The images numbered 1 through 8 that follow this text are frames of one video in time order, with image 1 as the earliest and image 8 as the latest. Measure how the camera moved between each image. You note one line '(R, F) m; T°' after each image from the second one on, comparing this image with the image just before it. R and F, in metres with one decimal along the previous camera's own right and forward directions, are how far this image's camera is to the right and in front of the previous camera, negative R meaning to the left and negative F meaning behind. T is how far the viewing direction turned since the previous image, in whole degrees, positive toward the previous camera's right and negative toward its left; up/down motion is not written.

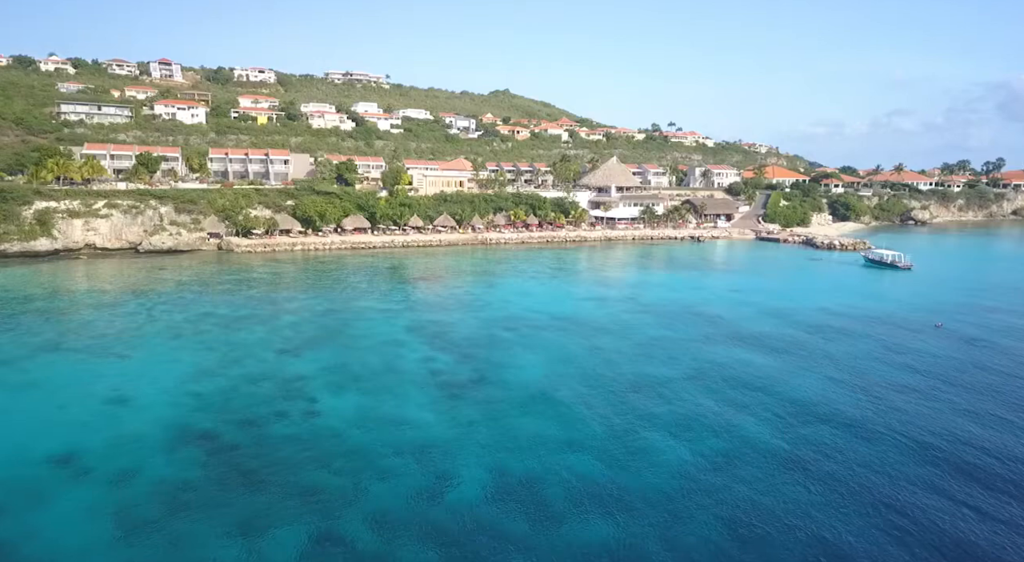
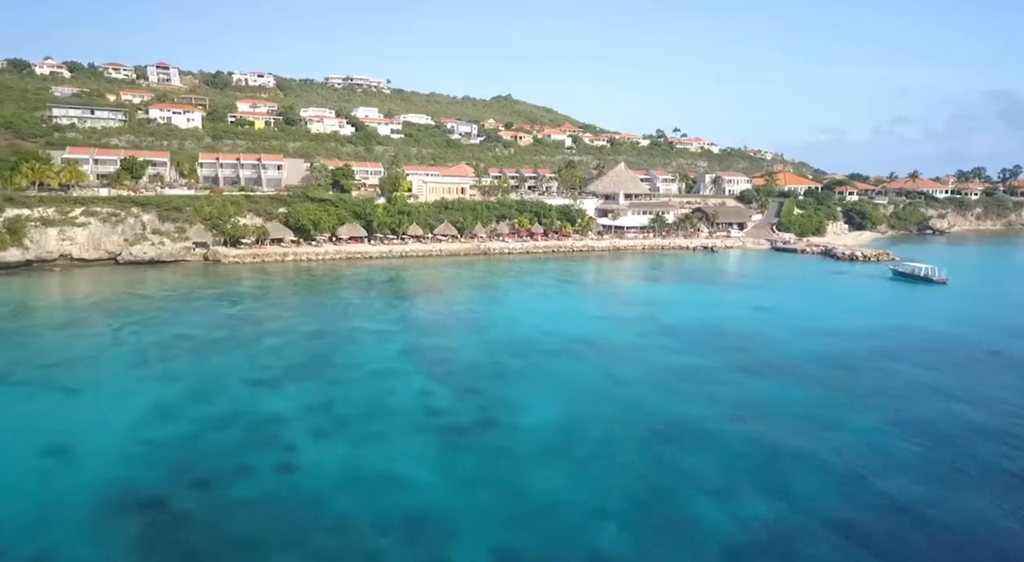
(-0.3, +2.8) m; 0°
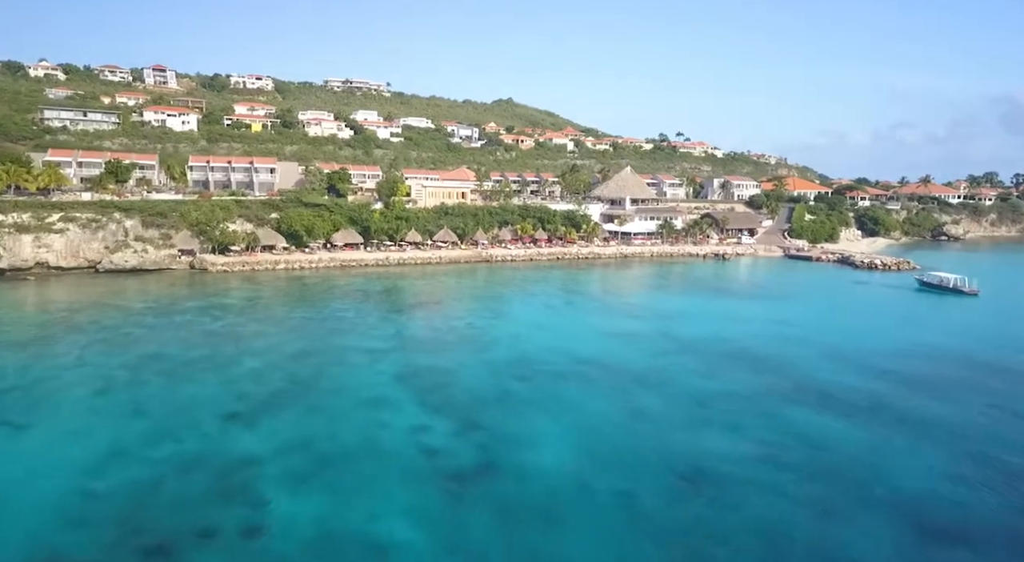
(-0.2, +2.3) m; 0°
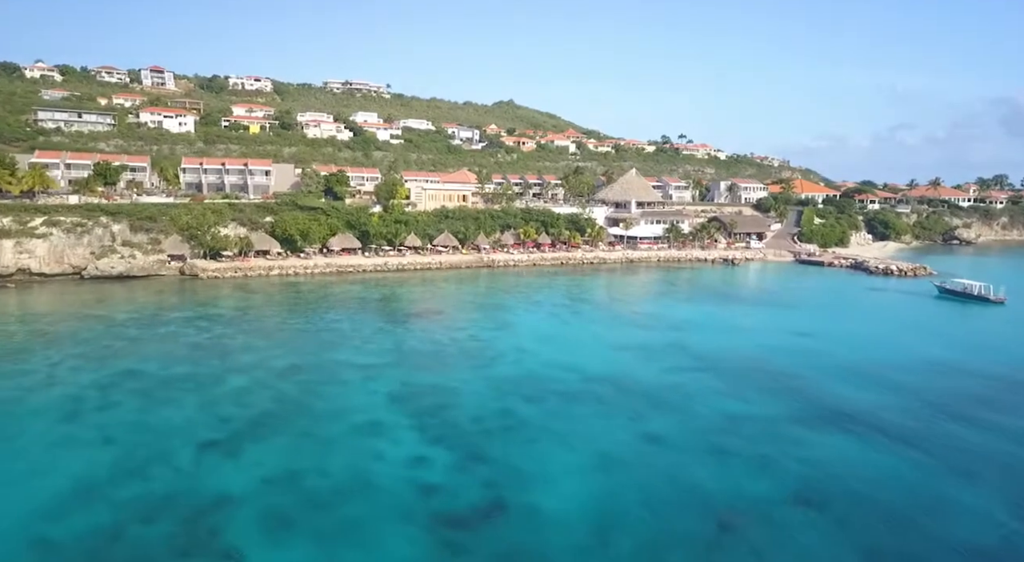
(-0.2, +1.7) m; 0°
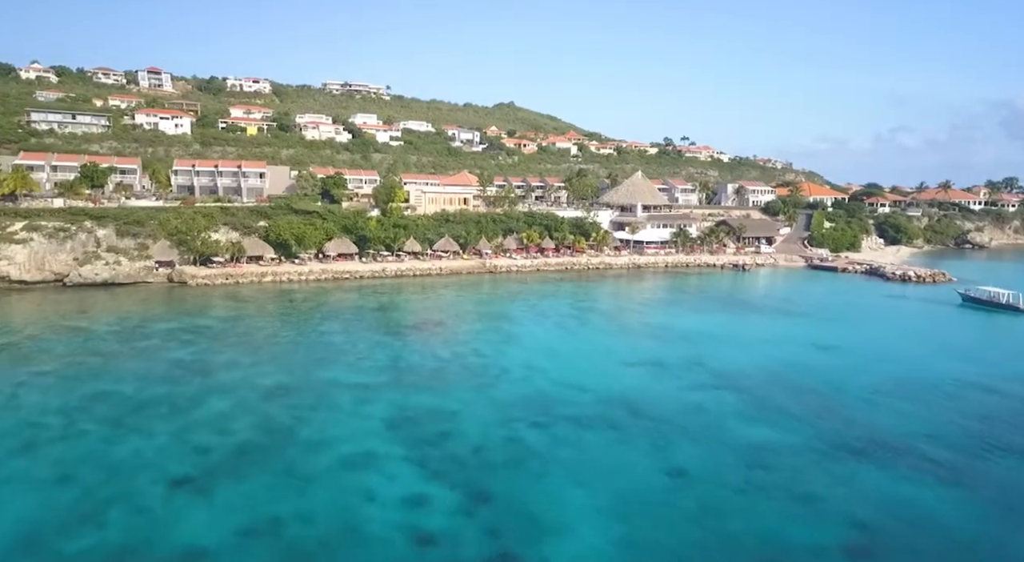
(-0.2, +1.8) m; 0°
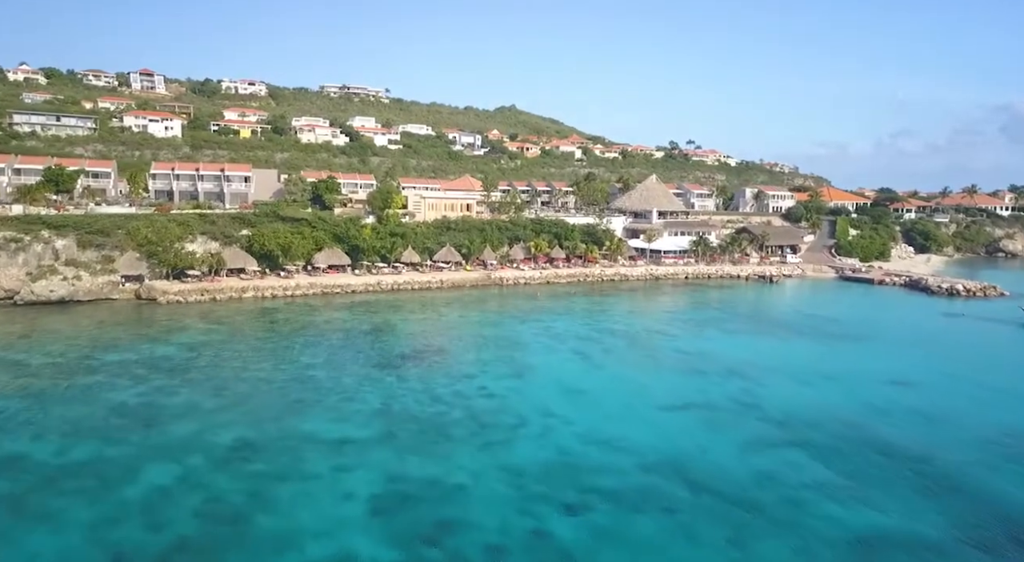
(-0.6, +4.1) m; 0°
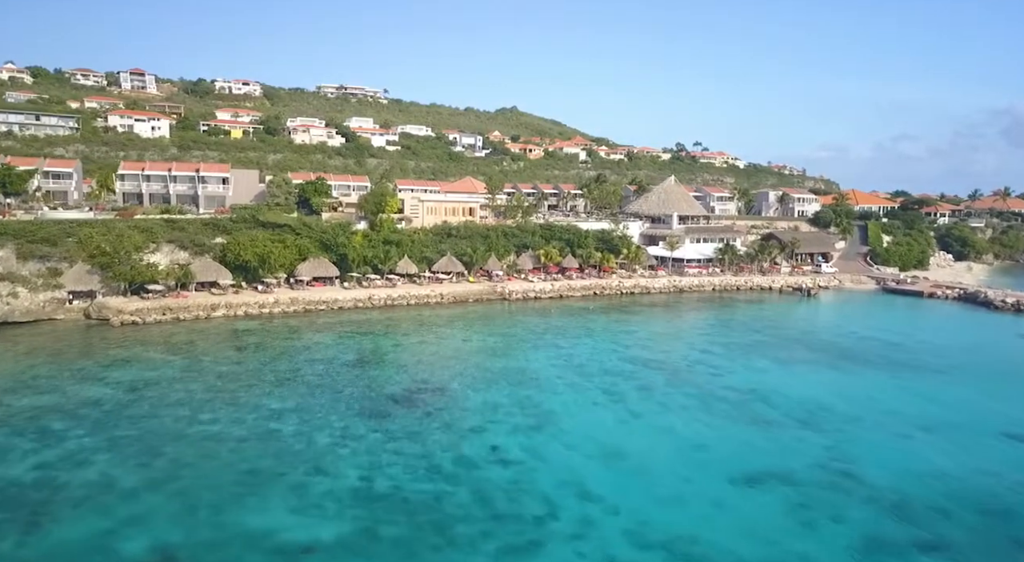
(-0.6, +4.7) m; 0°
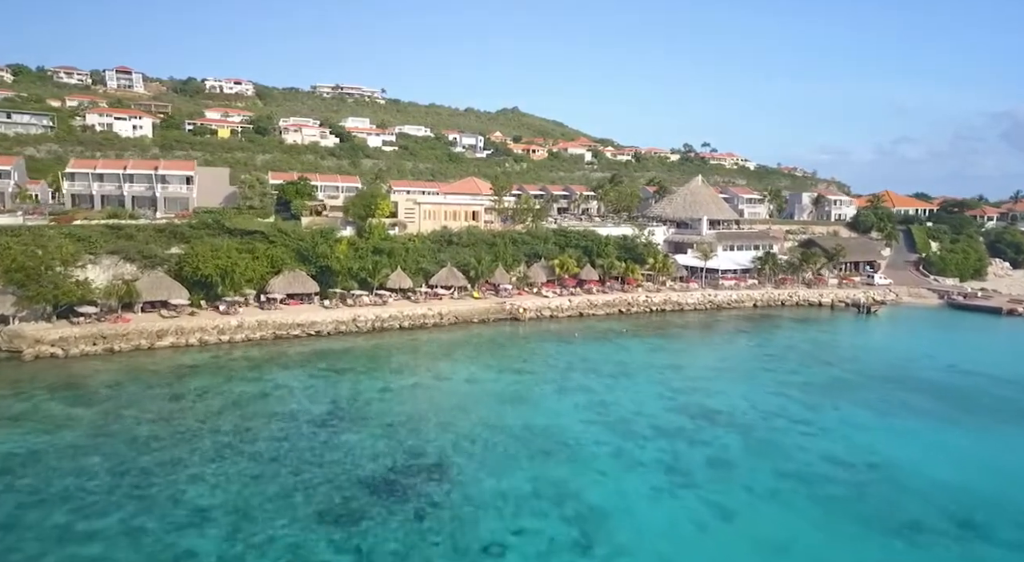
(-0.7, +5.8) m; 0°
